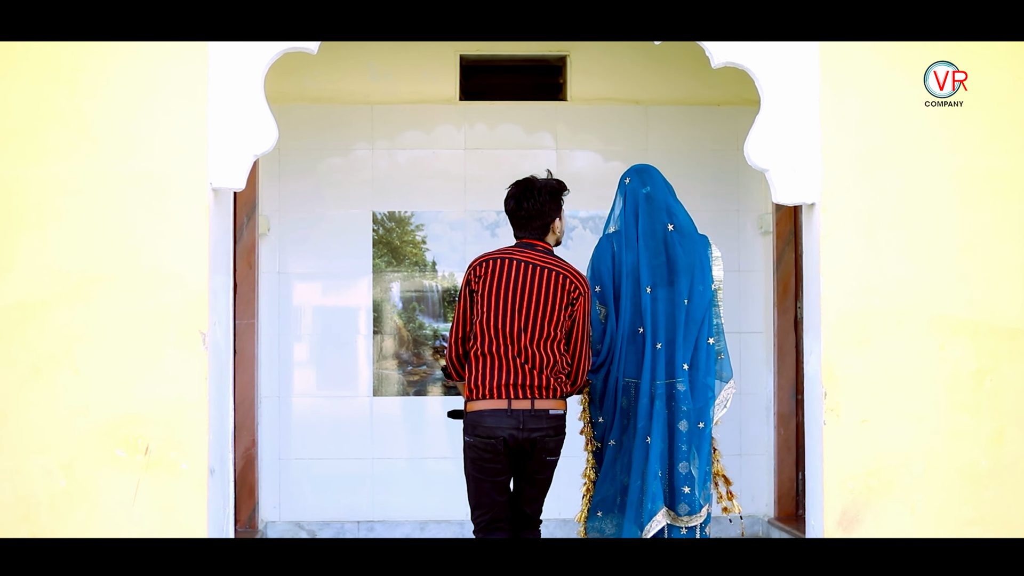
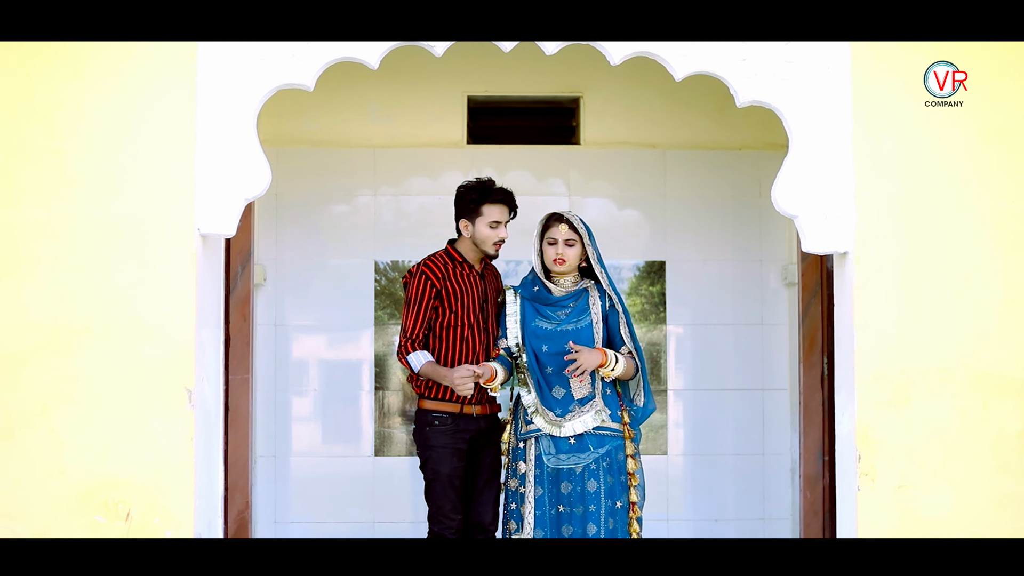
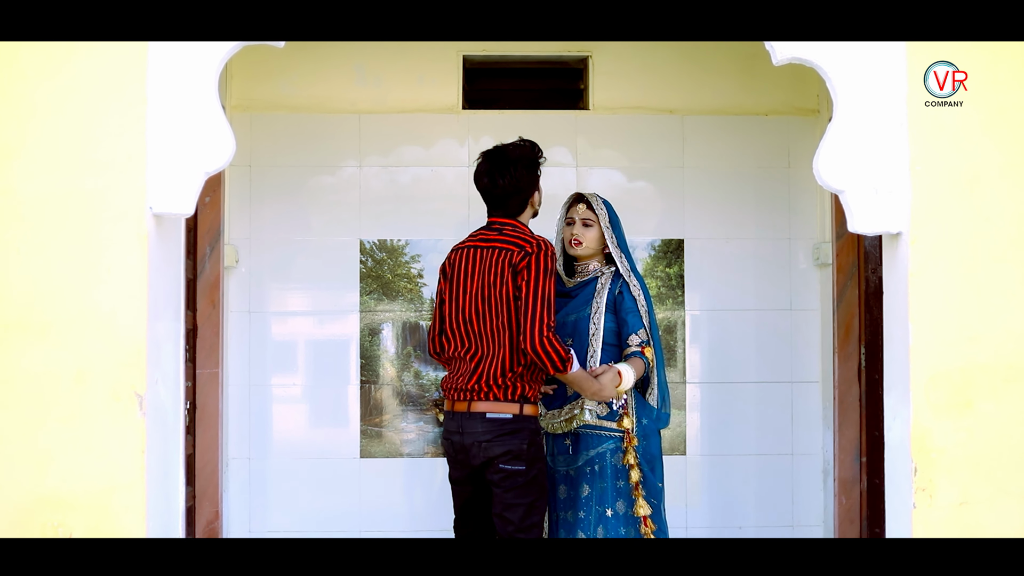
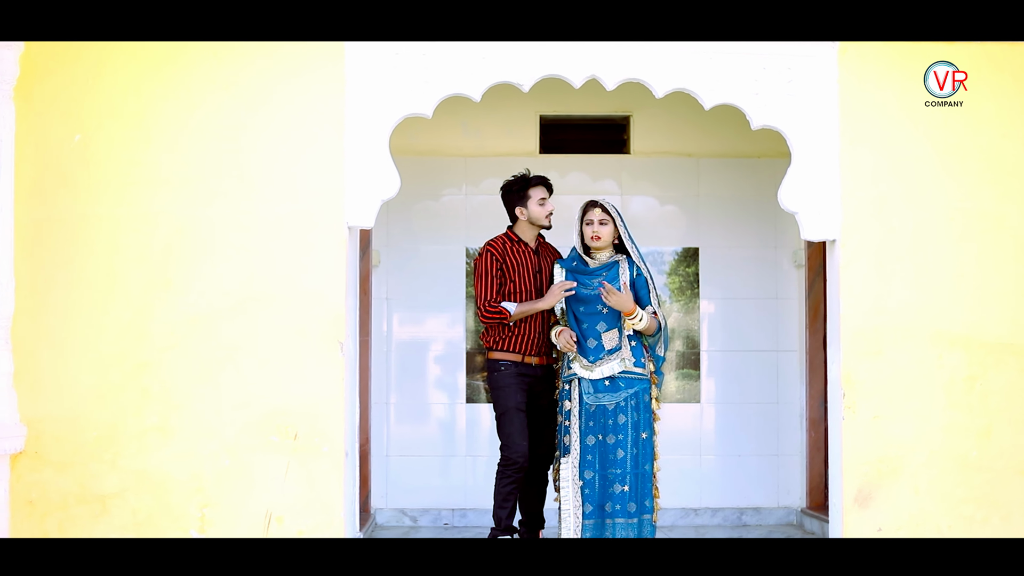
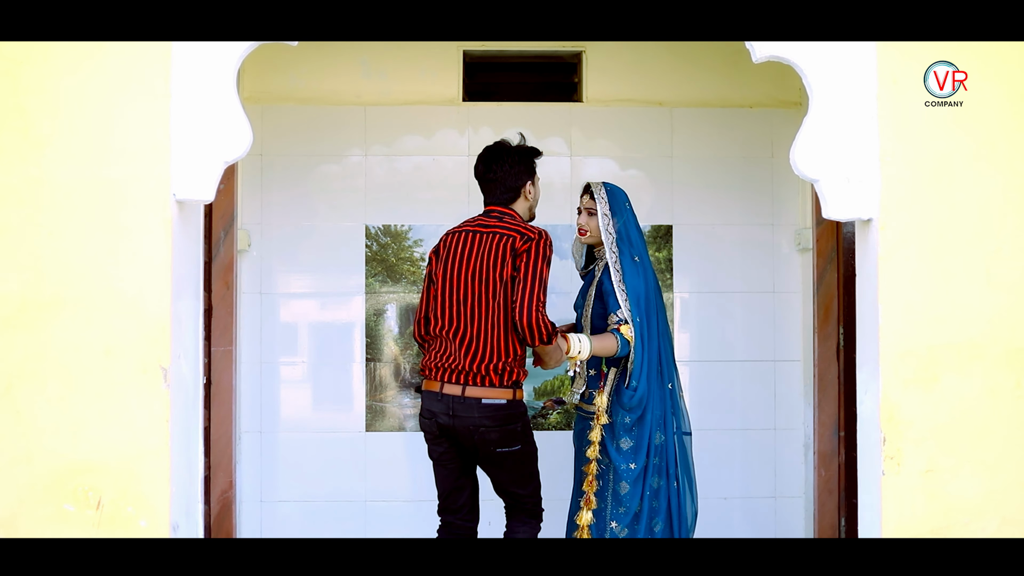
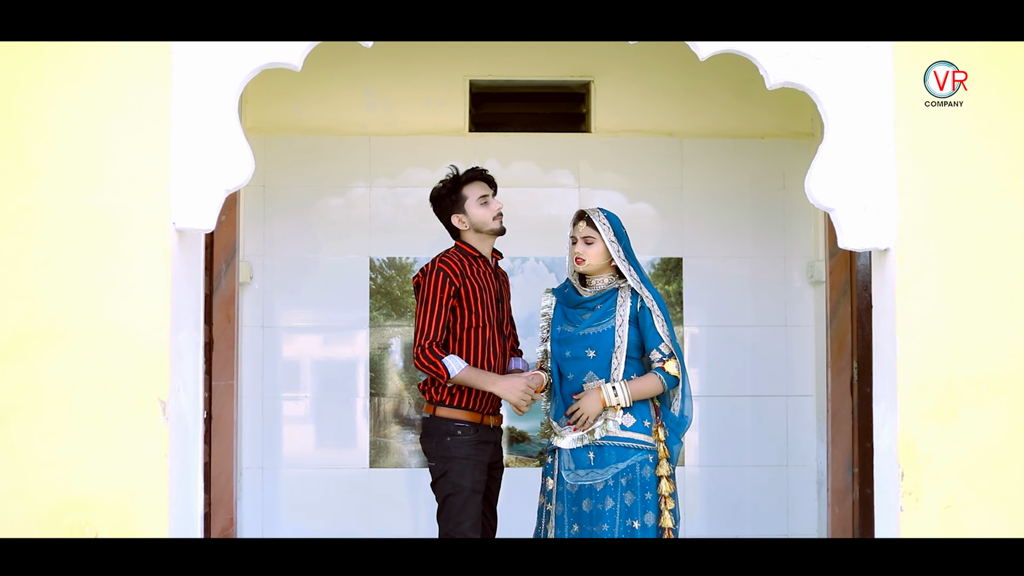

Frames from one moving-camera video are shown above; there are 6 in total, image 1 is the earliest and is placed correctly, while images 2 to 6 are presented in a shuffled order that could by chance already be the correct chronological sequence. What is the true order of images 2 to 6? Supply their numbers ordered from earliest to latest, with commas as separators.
5, 3, 6, 2, 4
